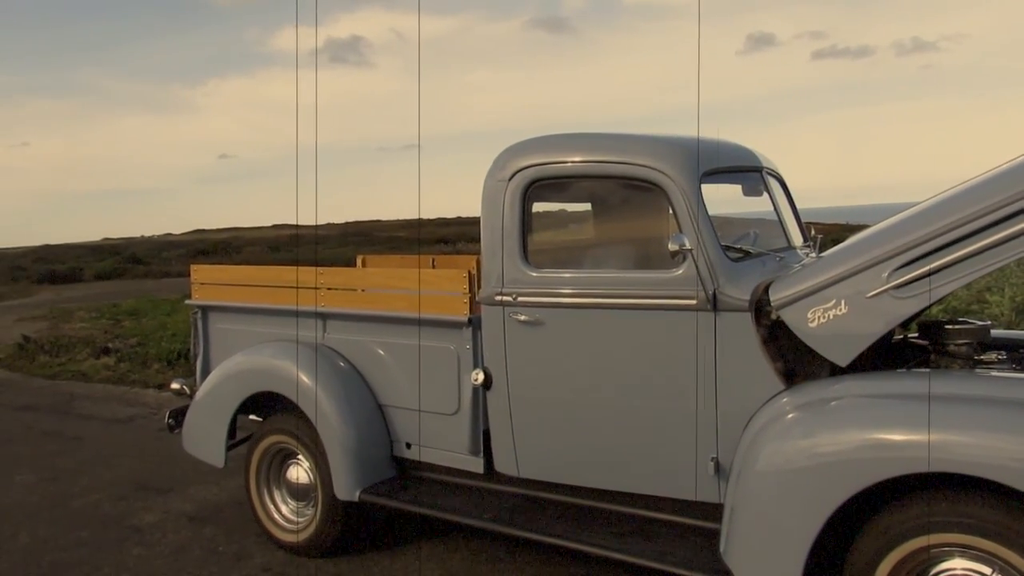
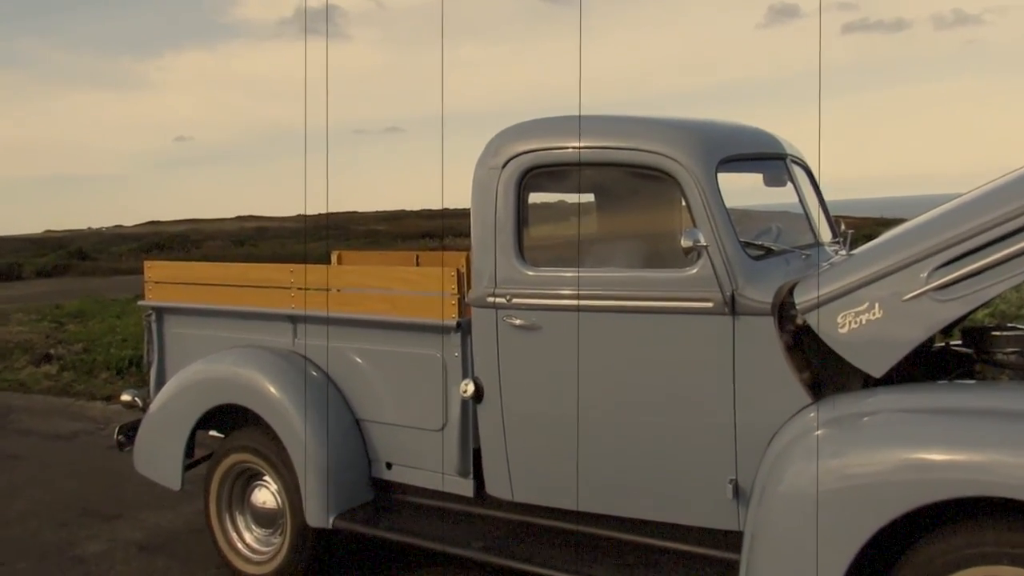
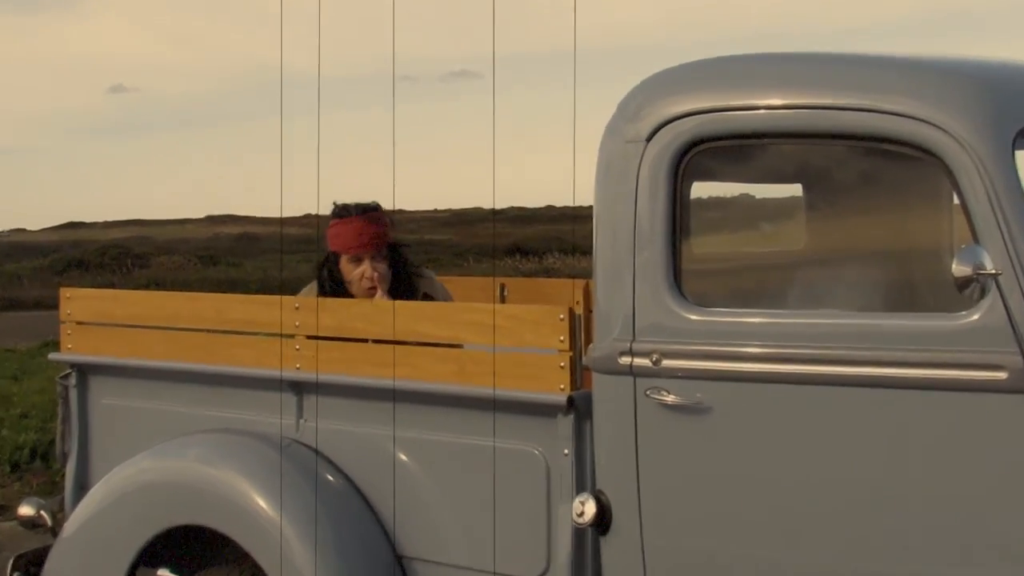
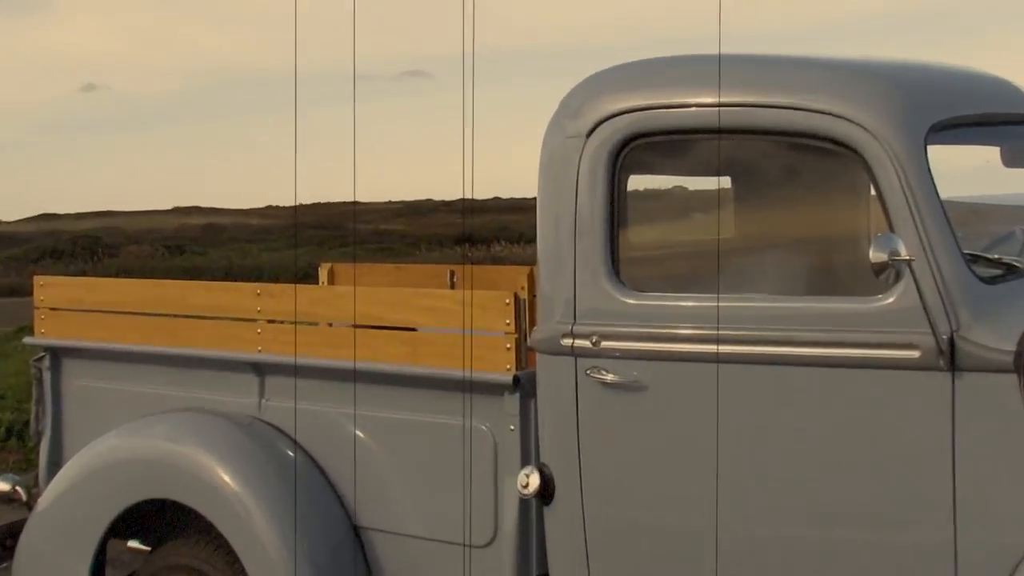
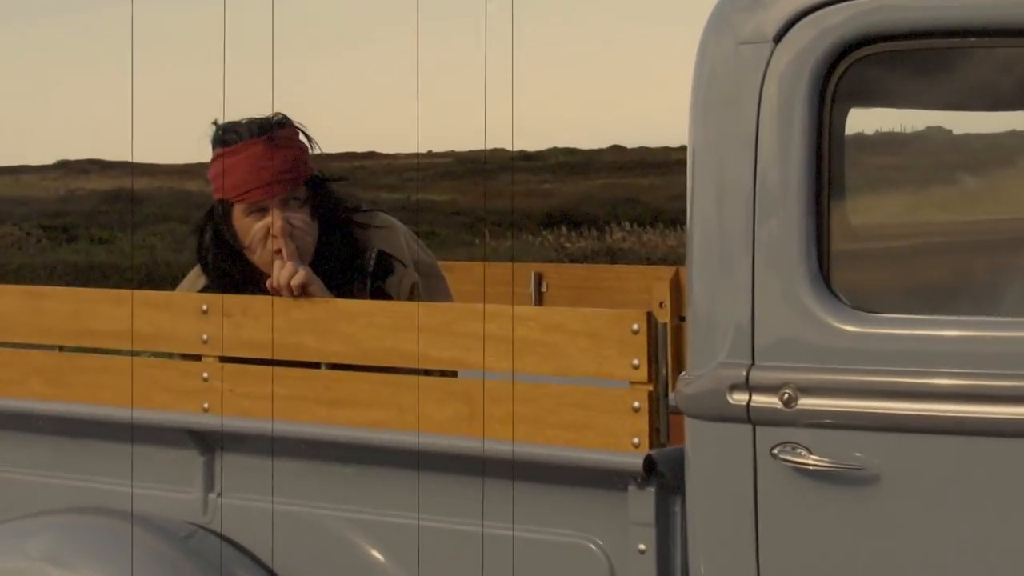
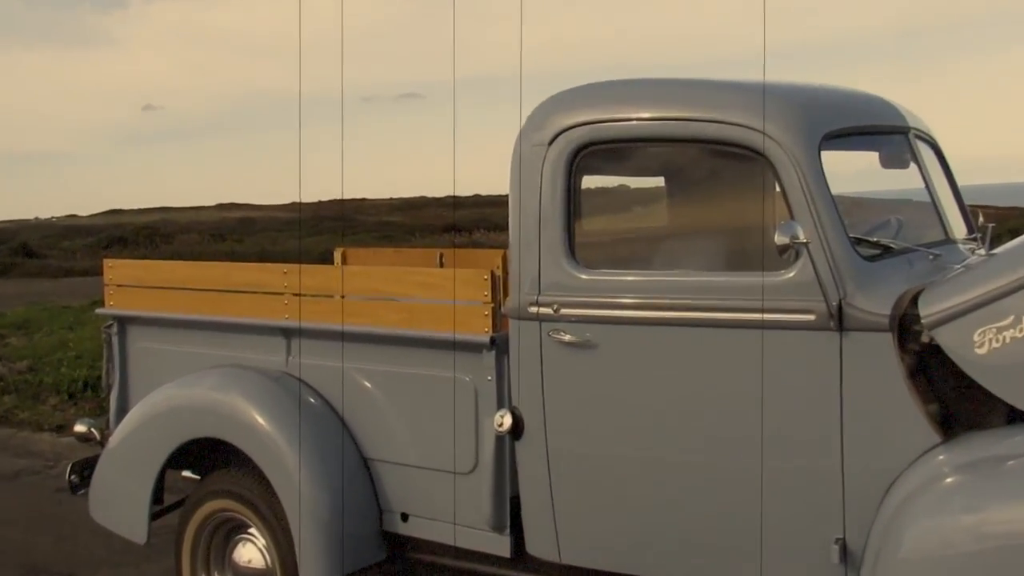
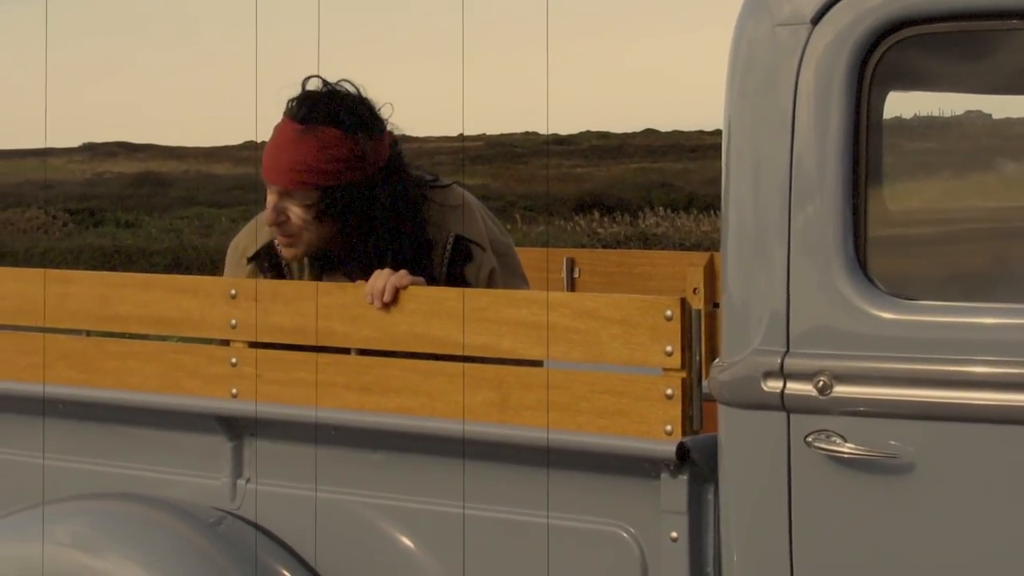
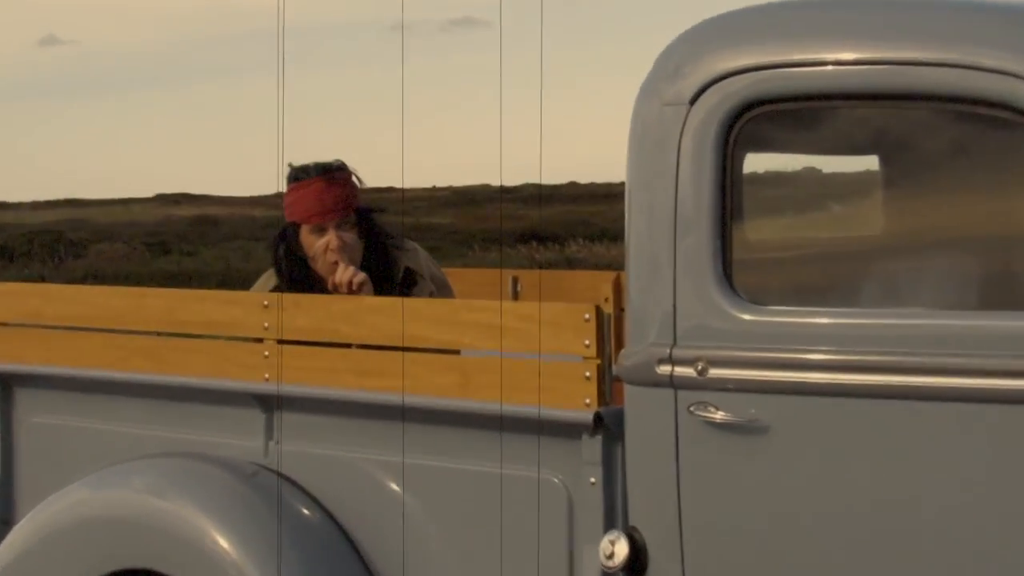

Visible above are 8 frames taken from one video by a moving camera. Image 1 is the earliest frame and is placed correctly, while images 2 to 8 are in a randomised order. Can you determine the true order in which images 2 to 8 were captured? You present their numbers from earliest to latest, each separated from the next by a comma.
2, 6, 4, 3, 8, 5, 7
